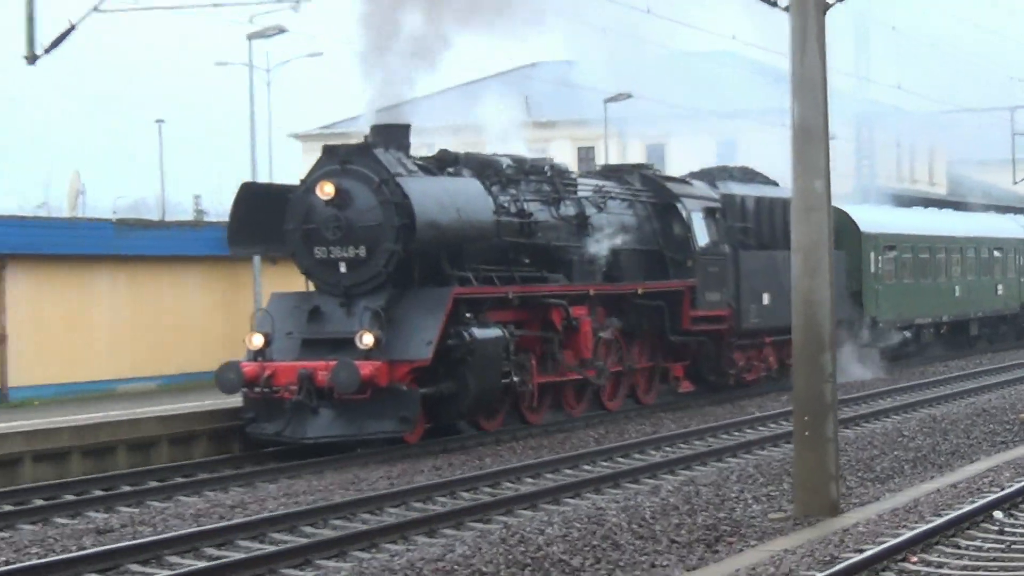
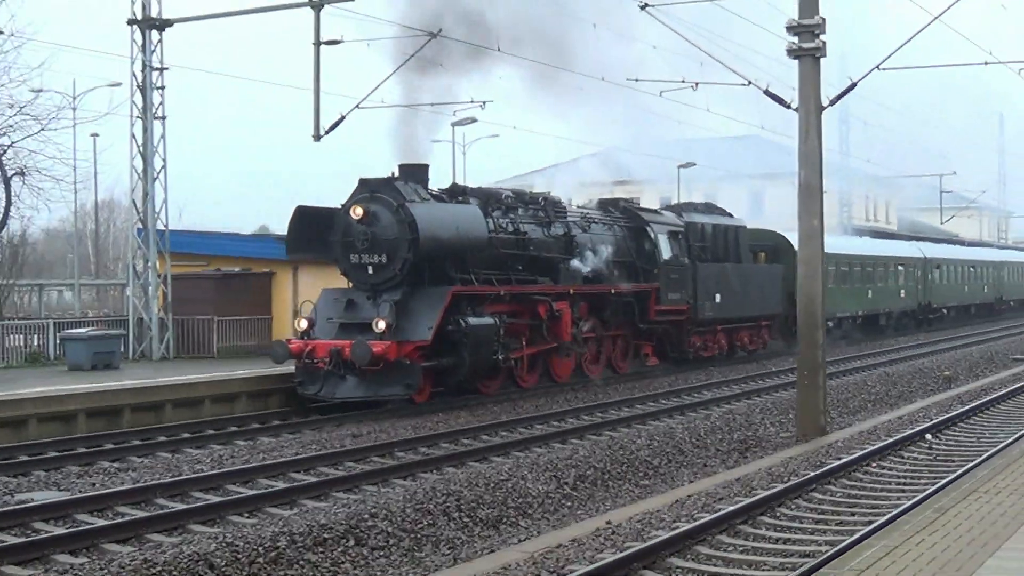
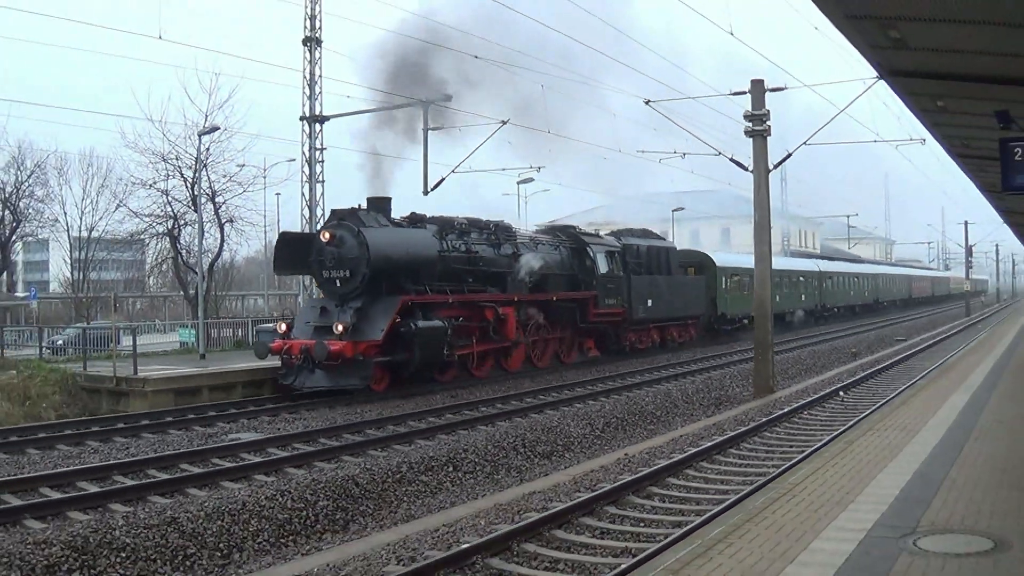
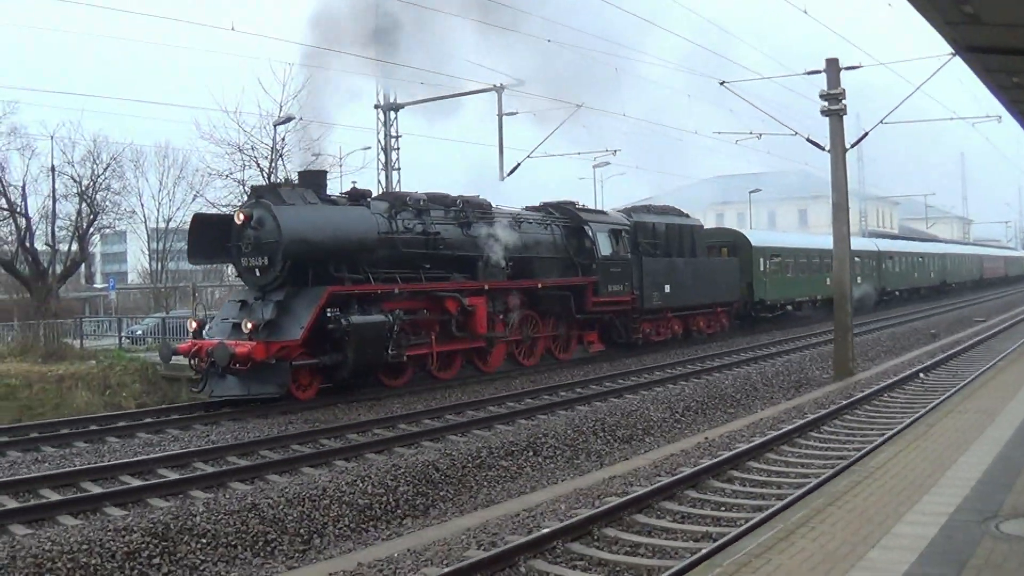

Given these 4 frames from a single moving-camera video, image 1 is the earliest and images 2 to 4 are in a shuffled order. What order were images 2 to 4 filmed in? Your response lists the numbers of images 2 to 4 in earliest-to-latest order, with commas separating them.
2, 3, 4
